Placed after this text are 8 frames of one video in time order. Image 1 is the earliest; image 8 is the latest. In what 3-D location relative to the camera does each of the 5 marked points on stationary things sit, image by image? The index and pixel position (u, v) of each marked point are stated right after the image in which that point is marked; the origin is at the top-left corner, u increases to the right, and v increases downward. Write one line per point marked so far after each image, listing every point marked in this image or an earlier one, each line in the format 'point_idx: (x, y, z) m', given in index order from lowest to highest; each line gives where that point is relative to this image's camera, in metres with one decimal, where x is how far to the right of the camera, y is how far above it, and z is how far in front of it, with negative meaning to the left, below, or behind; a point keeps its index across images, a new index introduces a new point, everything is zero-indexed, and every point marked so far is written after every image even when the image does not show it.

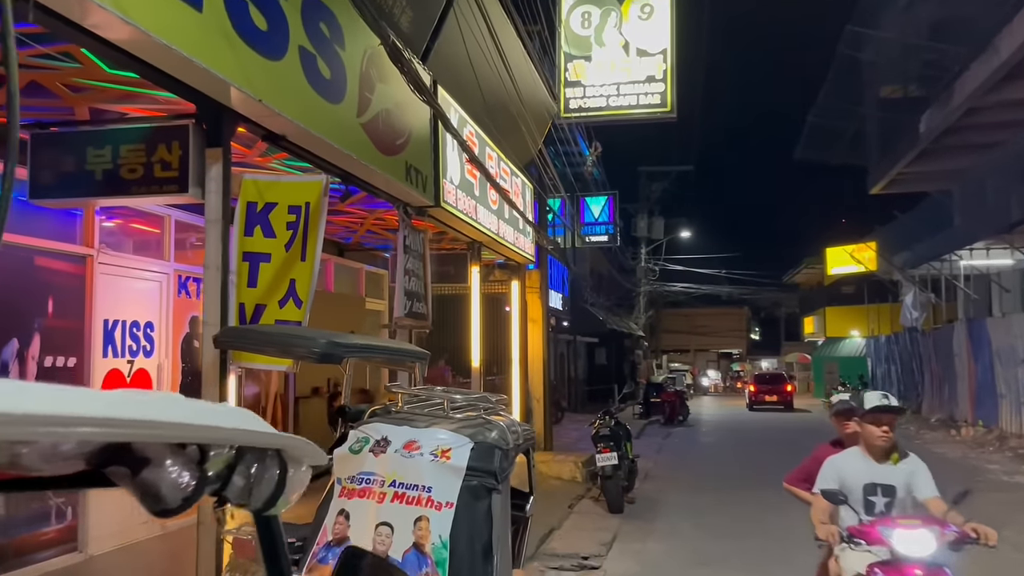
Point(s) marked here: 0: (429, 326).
0: (-0.8, -0.4, +8.6) m
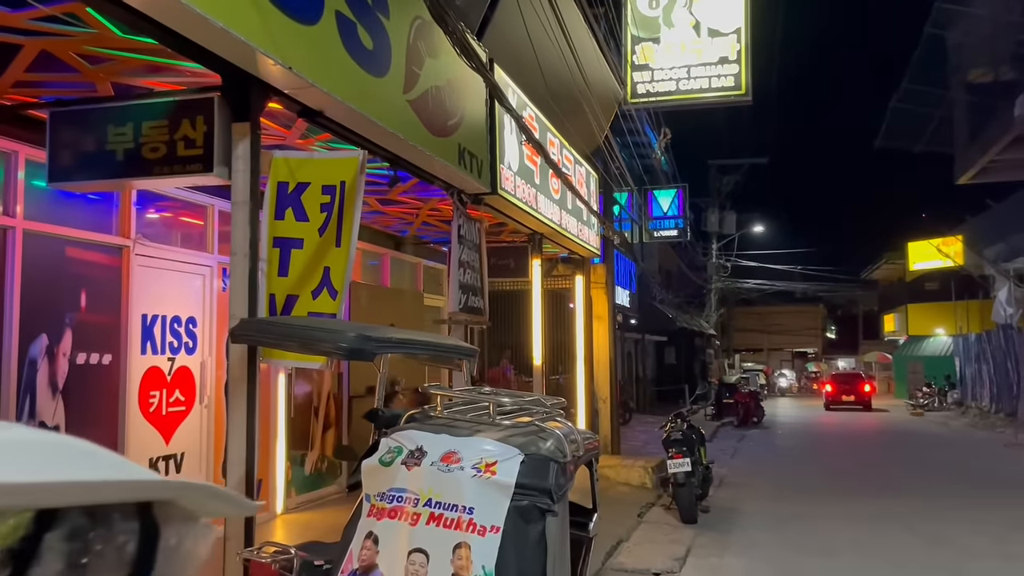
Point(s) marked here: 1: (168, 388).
0: (-0.2, -0.3, +8.0) m
1: (-2.7, -0.8, +6.6) m
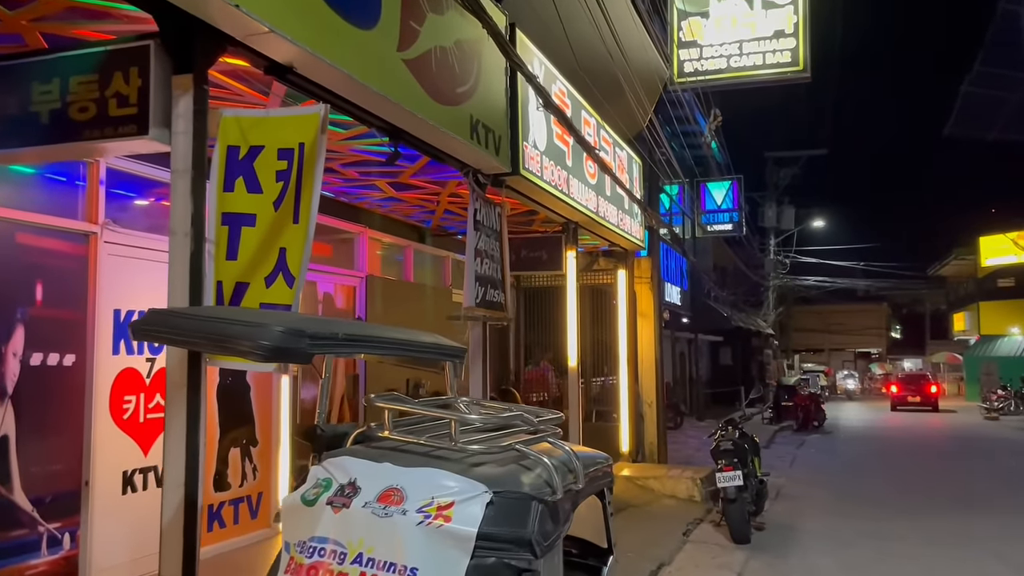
0: (0.0, -0.3, +7.2) m
1: (-2.6, -0.7, +5.9) m
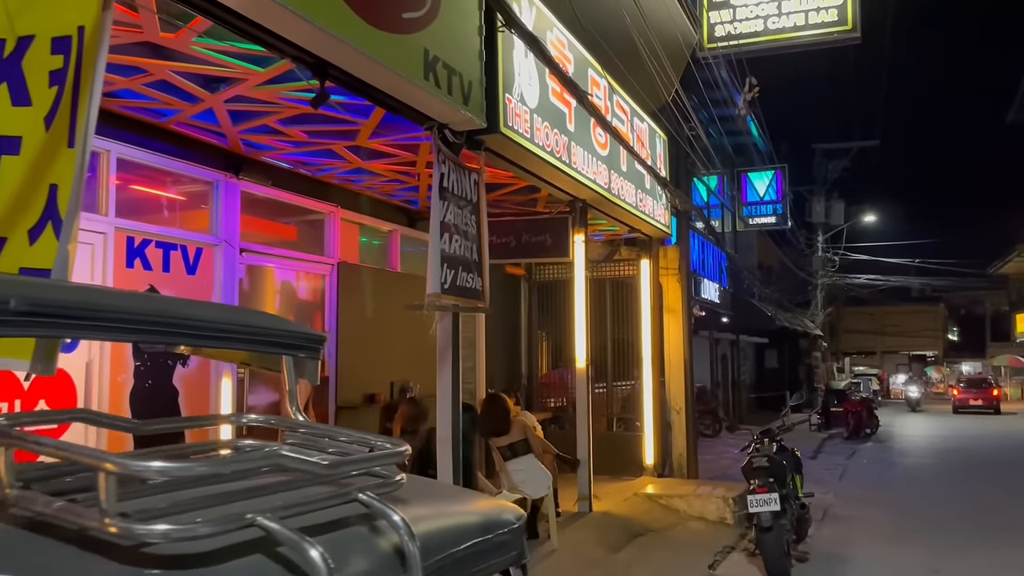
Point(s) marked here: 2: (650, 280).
0: (-0.2, -0.1, +5.9) m
1: (-2.8, -0.6, +4.8) m
2: (+1.8, +0.1, +10.9) m
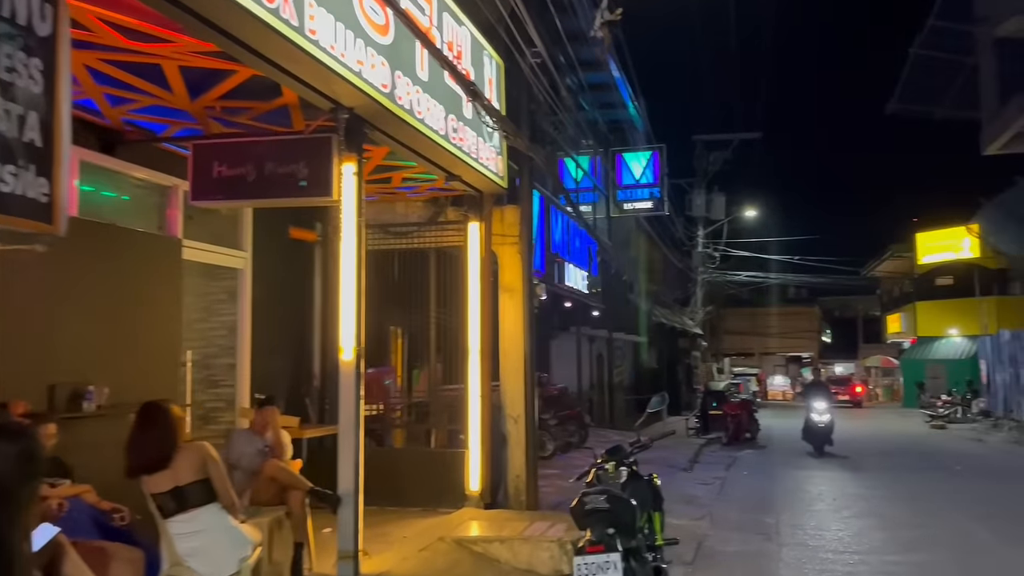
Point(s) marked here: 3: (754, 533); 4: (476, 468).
0: (-1.6, +0.2, +3.1) m
1: (-4.1, -0.3, +1.6) m
2: (-0.3, +0.4, +8.3) m
3: (+2.6, -2.6, +9.0) m
4: (-0.3, -1.7, +8.0) m
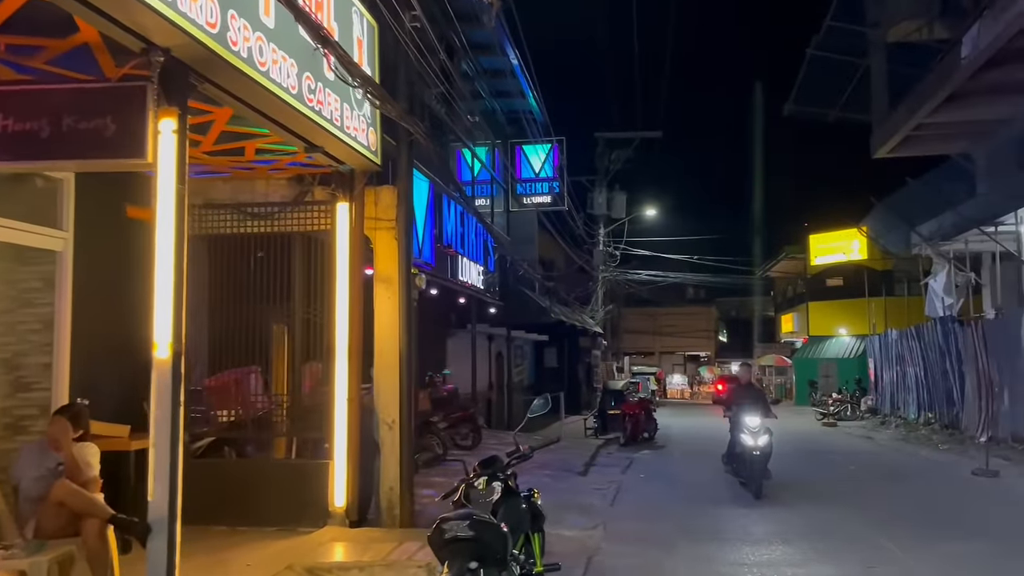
0: (-2.1, +0.3, +2.0) m
1: (-4.4, -0.2, +0.3) m
2: (-1.4, +0.5, +7.4) m
3: (+1.4, -2.6, +8.4) m
4: (-1.4, -1.6, +7.0) m
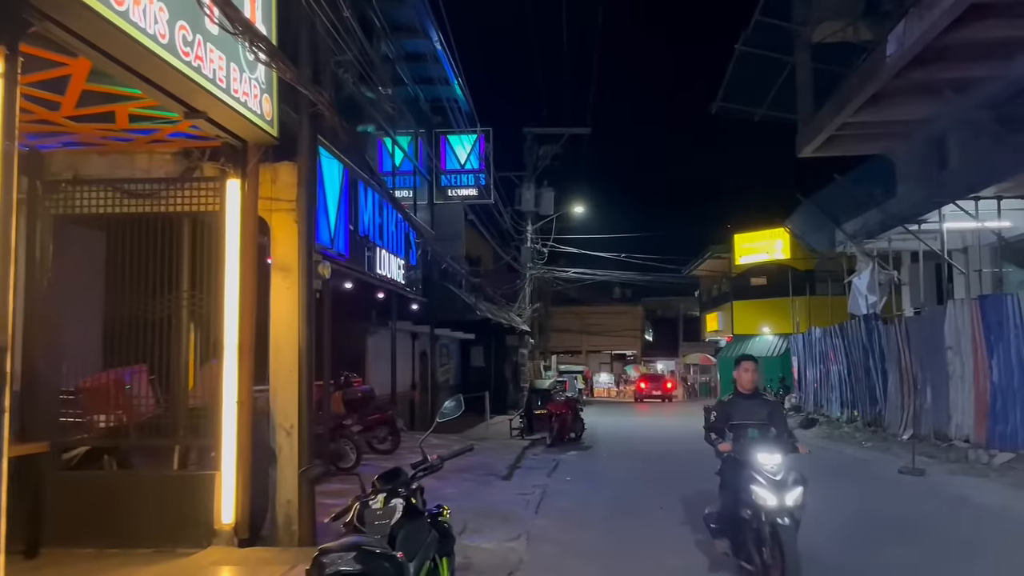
0: (-2.4, +0.4, +1.2) m
1: (-4.5, -0.1, -0.7) m
2: (-2.1, +0.6, +6.5) m
3: (+0.6, -2.5, +7.8) m
4: (-2.1, -1.5, +6.2) m
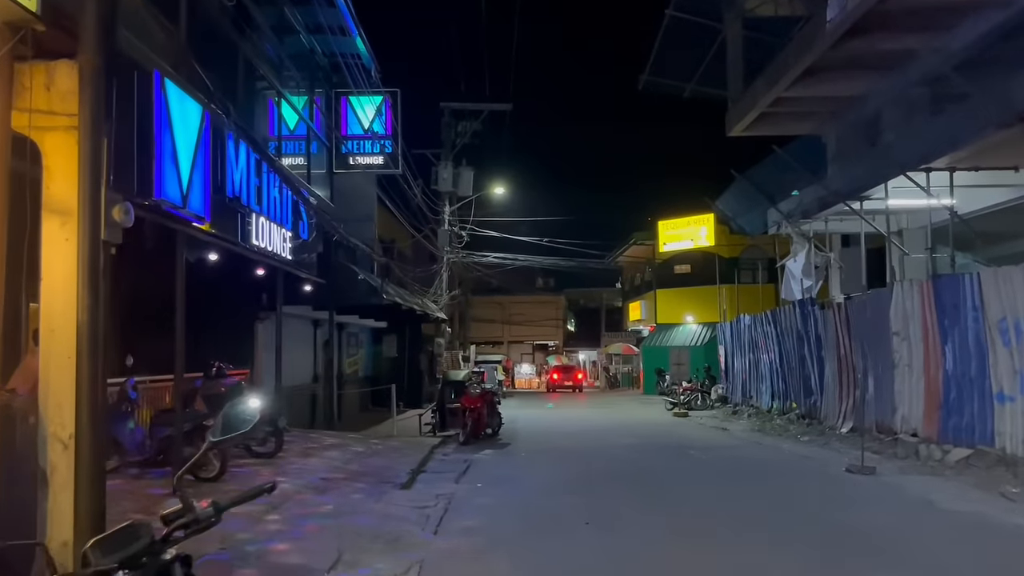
0: (-2.6, +0.6, -0.9) m
1: (-4.5, +0.1, -3.0) m
2: (-2.8, +0.9, +4.5) m
3: (-0.2, -2.2, +6.0) m
4: (-2.7, -1.2, +4.2) m
